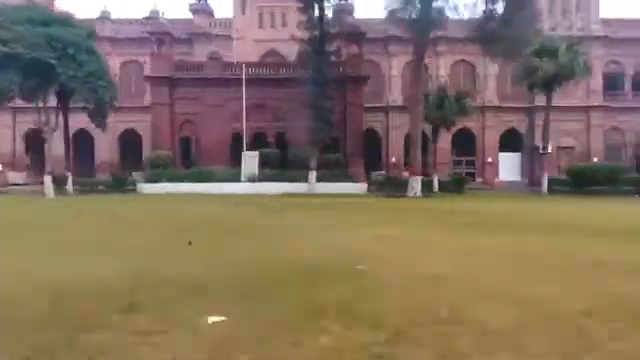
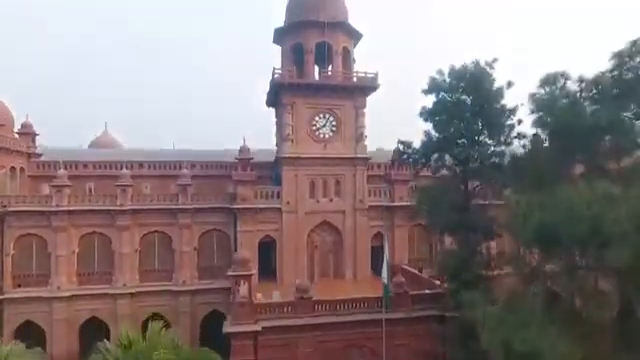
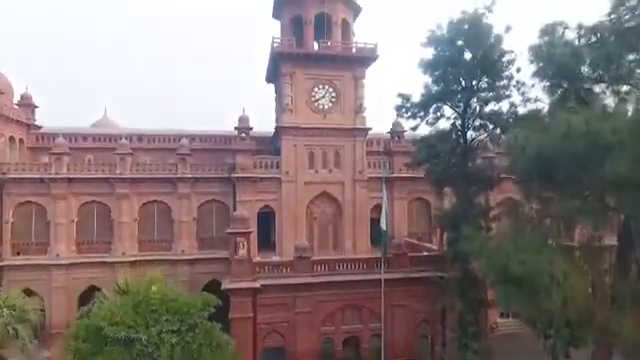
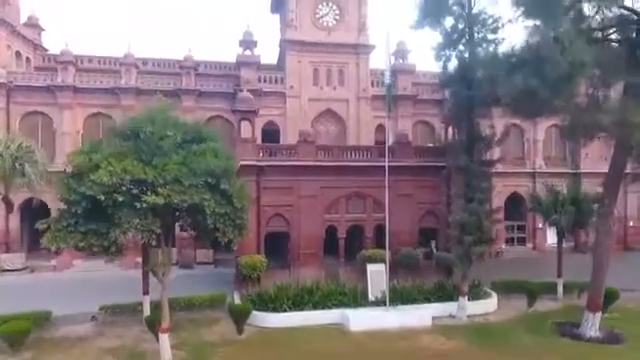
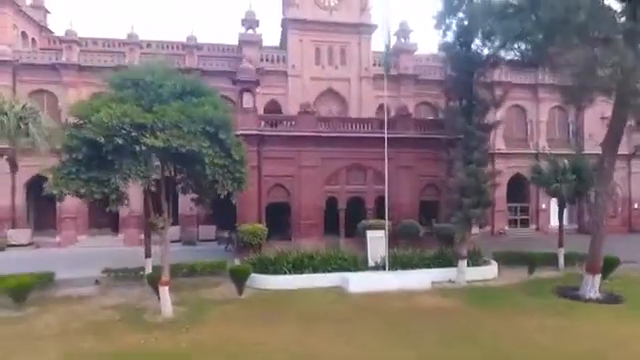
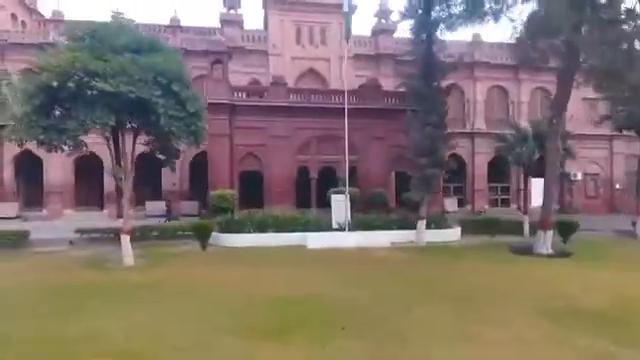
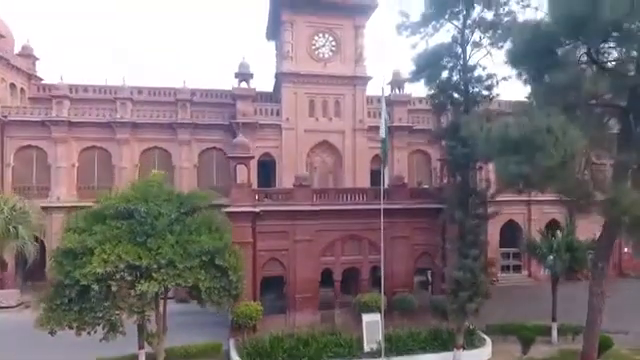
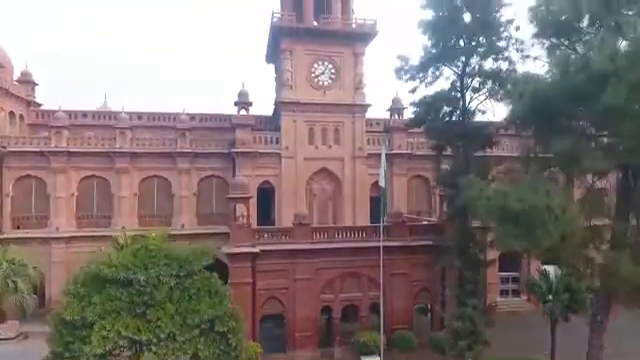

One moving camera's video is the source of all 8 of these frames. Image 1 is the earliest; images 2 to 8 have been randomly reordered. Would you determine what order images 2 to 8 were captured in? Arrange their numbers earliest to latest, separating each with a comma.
6, 5, 4, 7, 8, 3, 2
